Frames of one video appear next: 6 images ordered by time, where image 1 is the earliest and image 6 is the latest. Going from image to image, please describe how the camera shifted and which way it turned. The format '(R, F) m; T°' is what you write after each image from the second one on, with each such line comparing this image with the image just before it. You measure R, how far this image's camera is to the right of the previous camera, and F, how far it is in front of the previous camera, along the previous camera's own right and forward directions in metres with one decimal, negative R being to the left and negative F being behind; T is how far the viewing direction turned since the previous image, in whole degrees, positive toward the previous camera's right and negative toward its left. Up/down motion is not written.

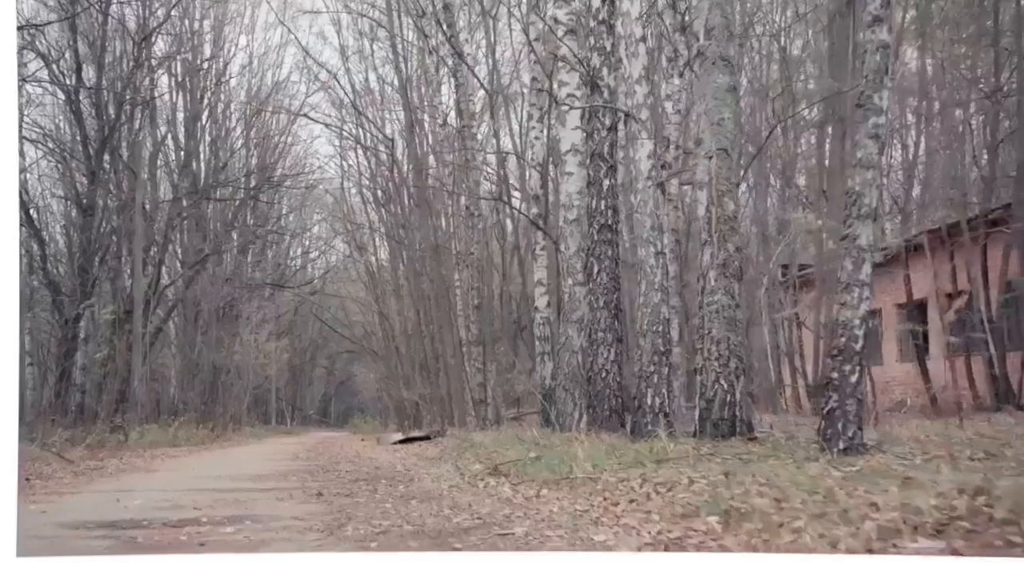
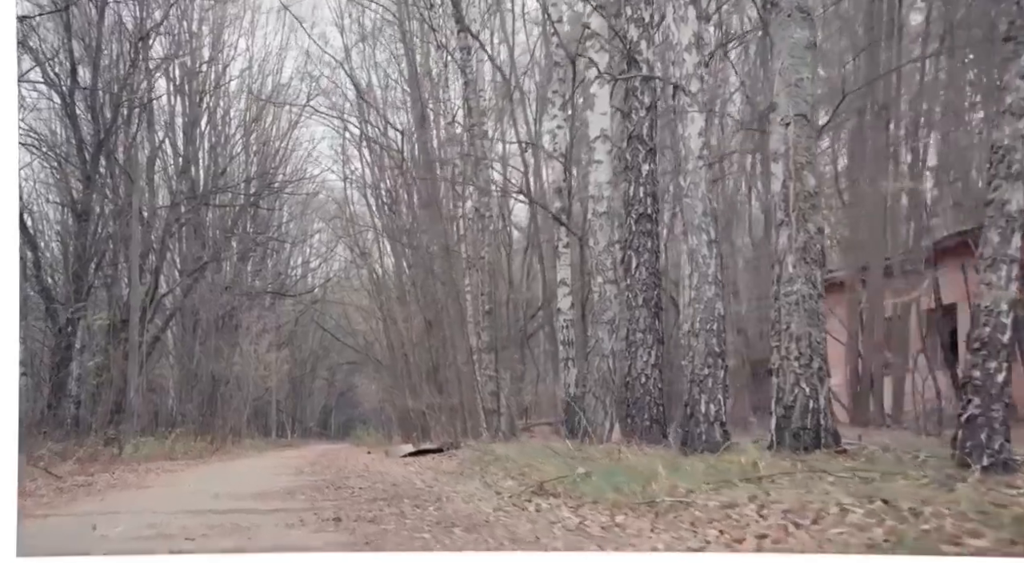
(-0.1, +0.5) m; 0°
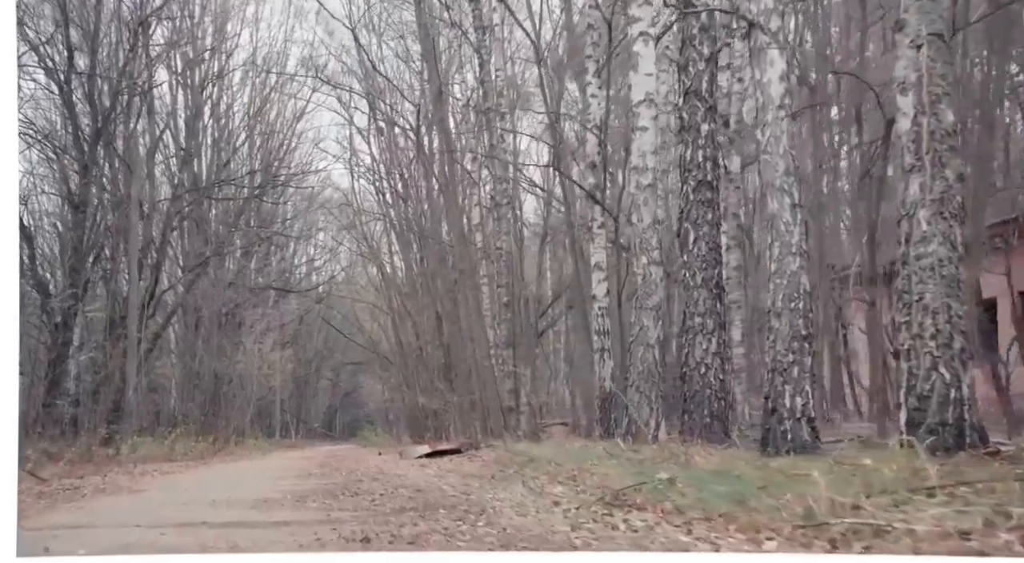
(-0.2, +0.6) m; 0°
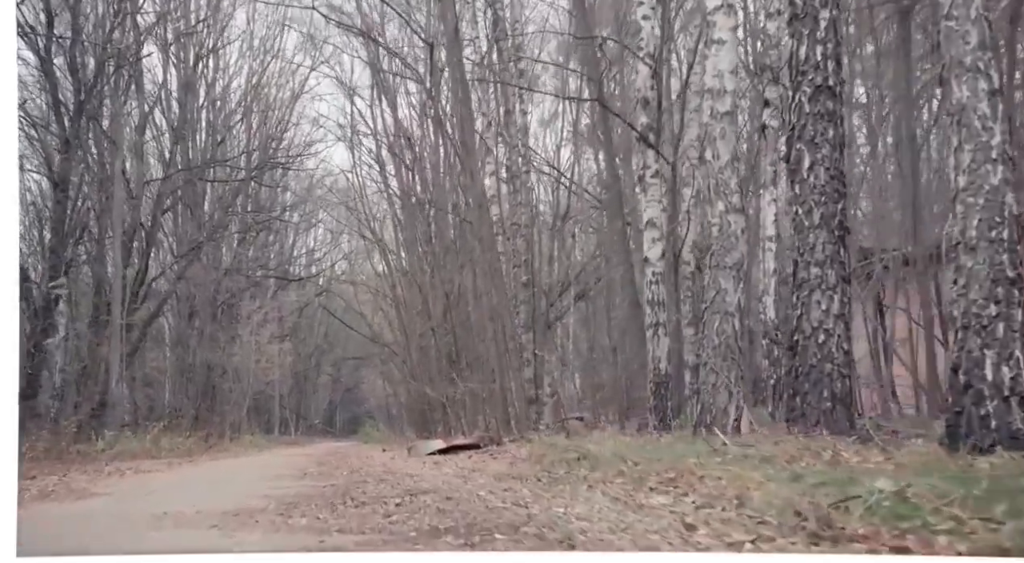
(-0.2, +1.0) m; 0°
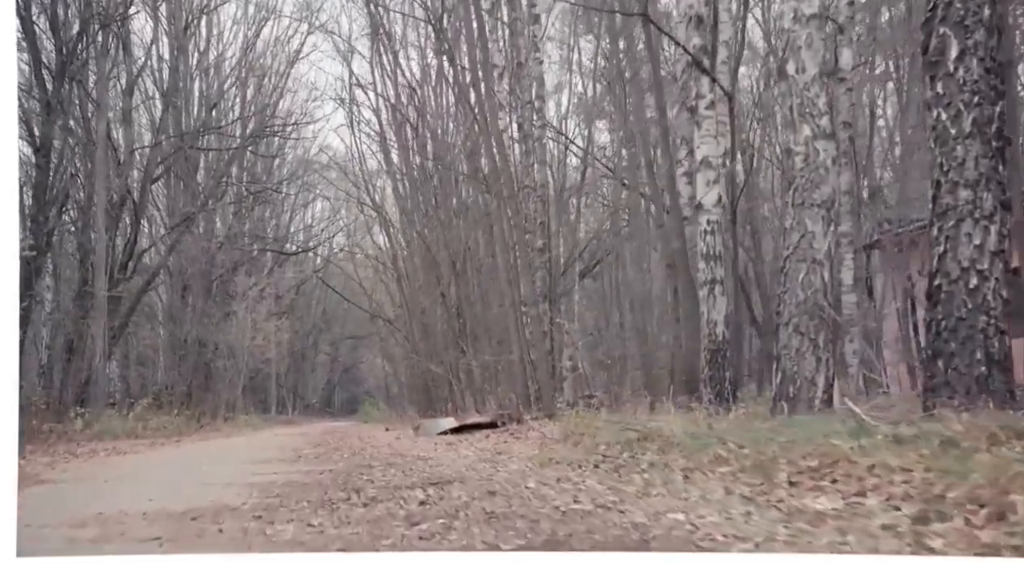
(-0.1, +0.7) m; 0°
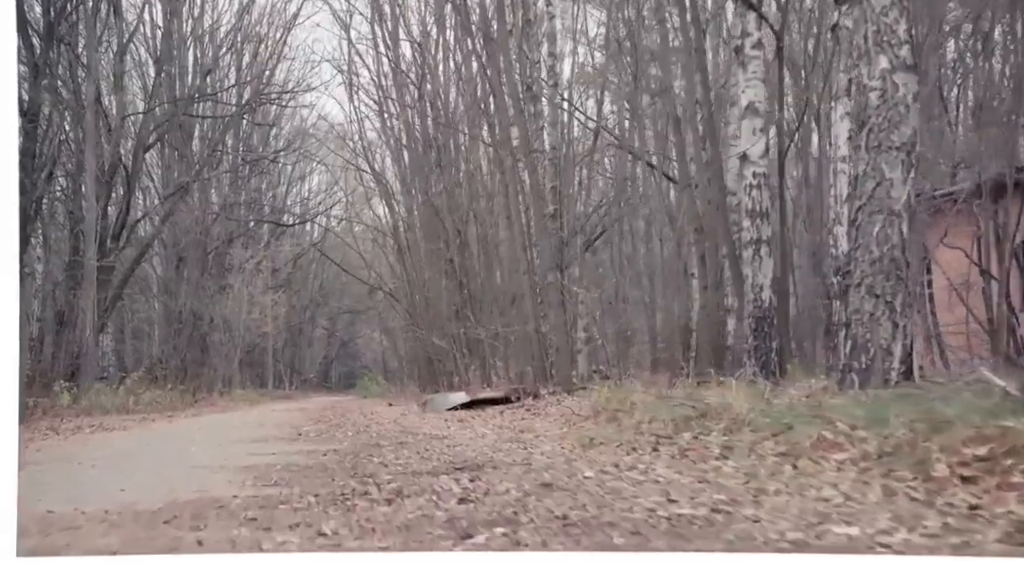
(-0.1, +0.4) m; 0°
